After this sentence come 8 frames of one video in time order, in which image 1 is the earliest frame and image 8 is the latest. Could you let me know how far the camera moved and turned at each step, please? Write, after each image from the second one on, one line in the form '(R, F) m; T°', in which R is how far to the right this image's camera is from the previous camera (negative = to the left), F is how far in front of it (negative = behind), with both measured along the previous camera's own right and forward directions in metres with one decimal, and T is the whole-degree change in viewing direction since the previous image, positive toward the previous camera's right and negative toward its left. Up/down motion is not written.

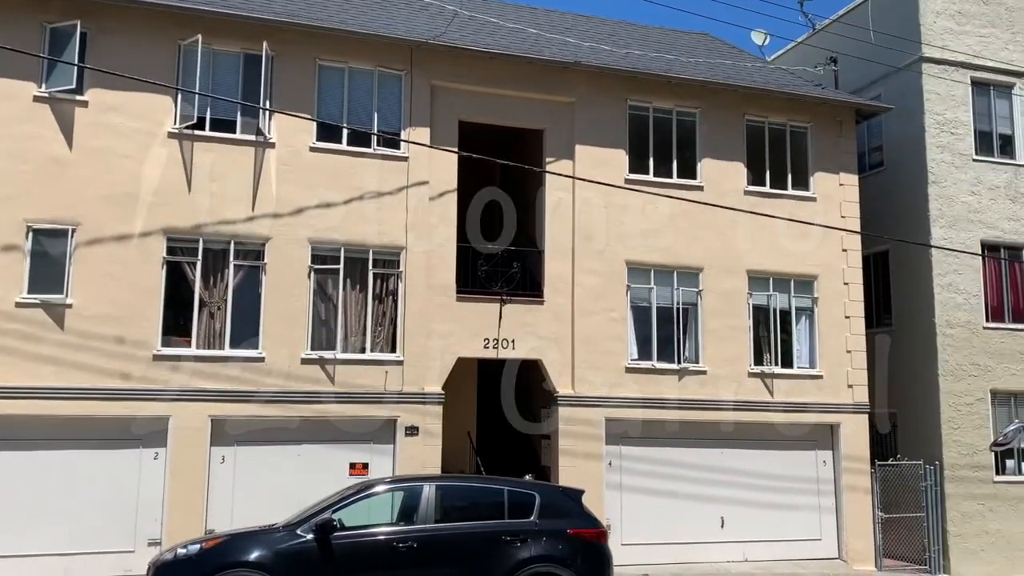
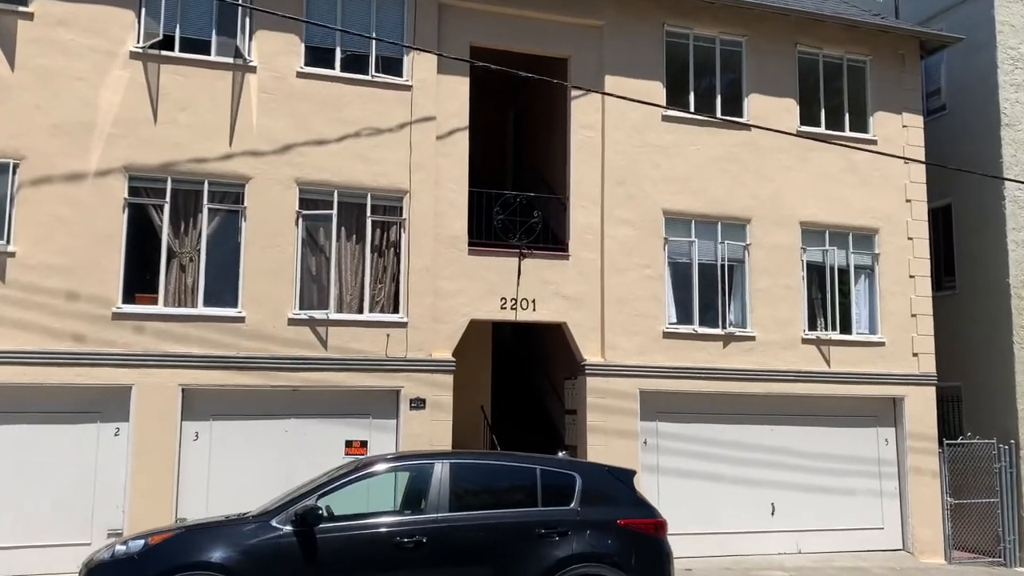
(-0.3, +2.0) m; 0°
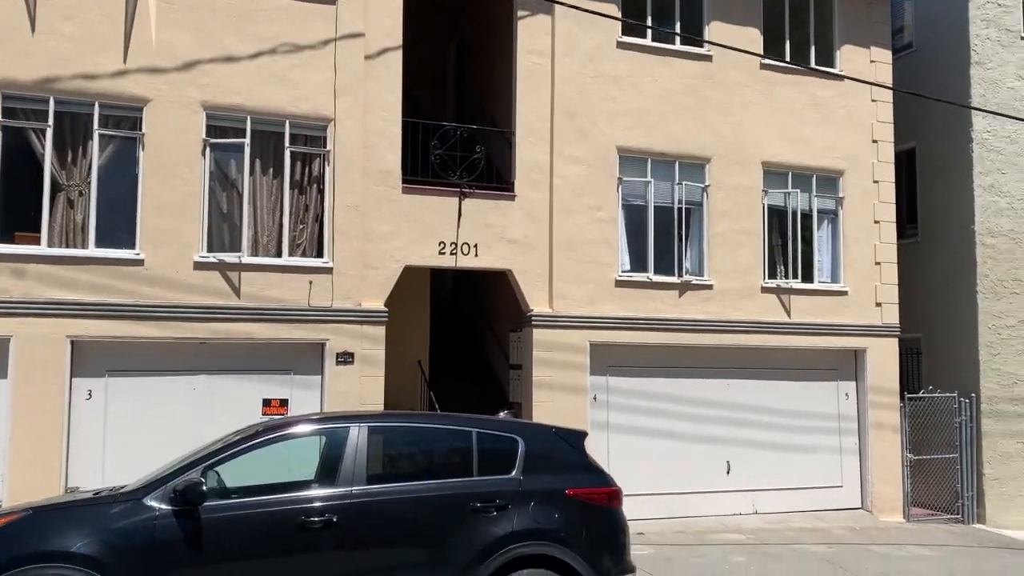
(+0.1, +1.2) m; +3°
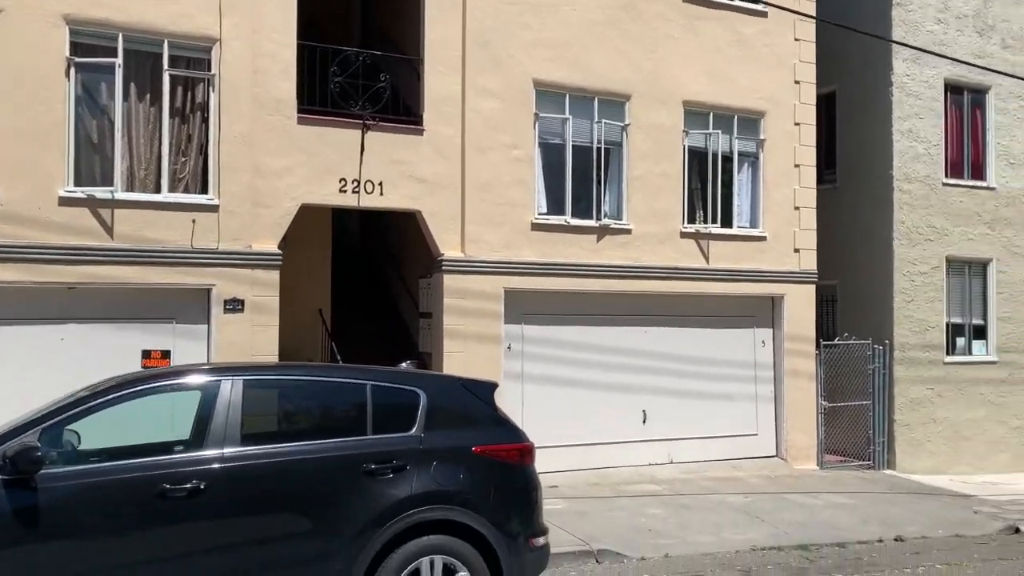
(+0.1, +0.7) m; +5°
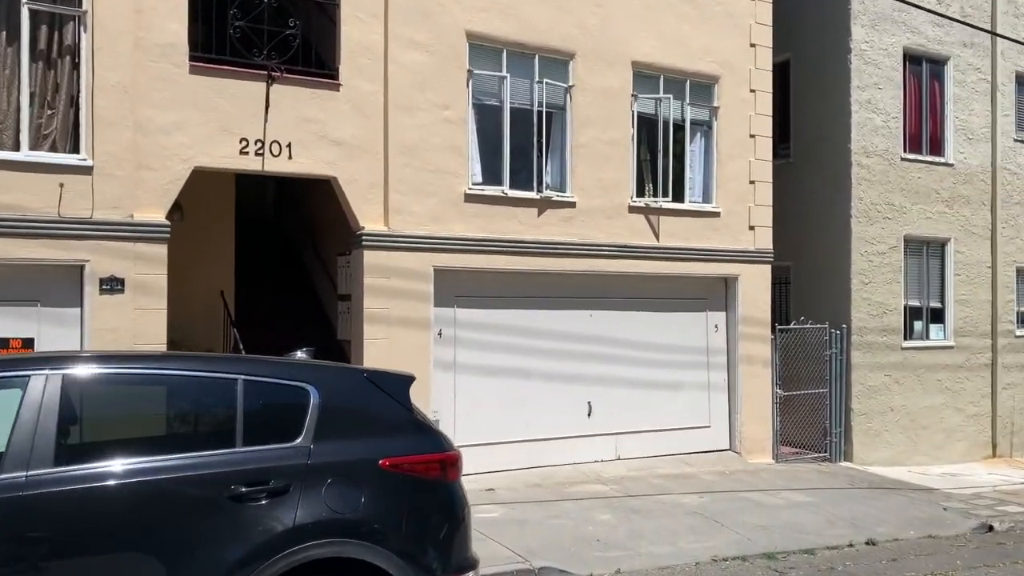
(+0.1, +1.2) m; +4°
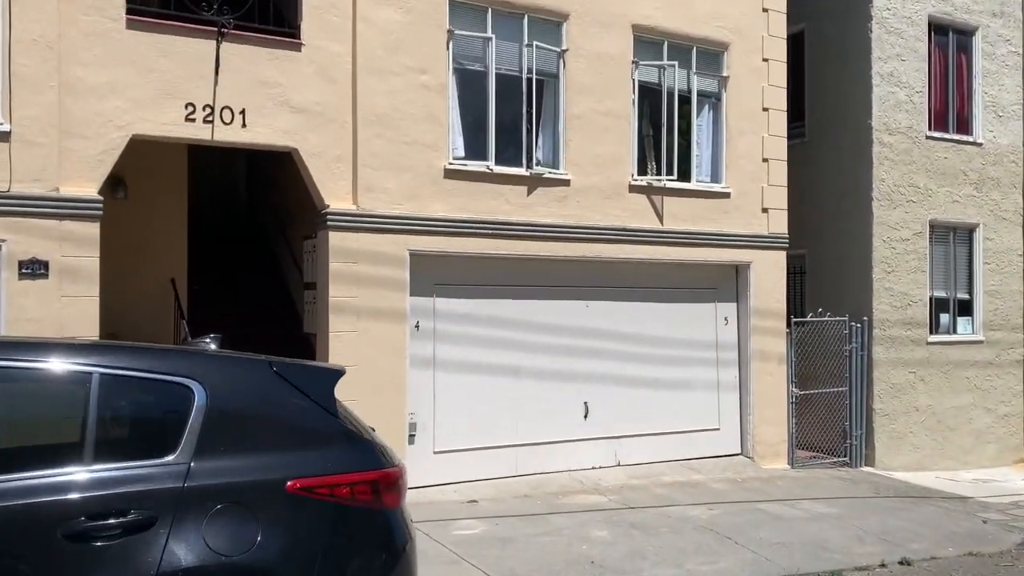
(+0.2, +1.1) m; 0°
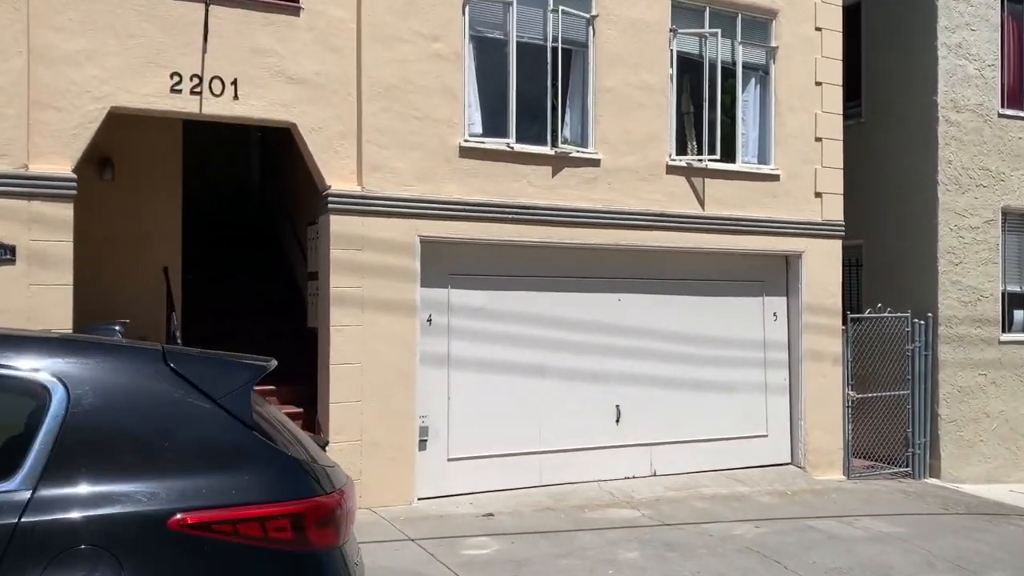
(+0.2, +0.9) m; -3°
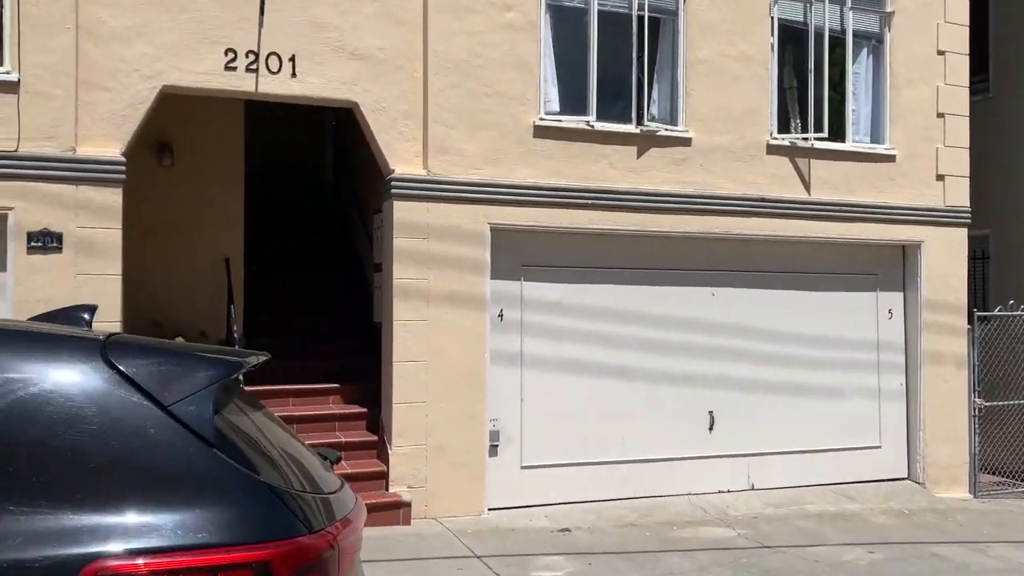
(+0.1, +0.7) m; -6°
